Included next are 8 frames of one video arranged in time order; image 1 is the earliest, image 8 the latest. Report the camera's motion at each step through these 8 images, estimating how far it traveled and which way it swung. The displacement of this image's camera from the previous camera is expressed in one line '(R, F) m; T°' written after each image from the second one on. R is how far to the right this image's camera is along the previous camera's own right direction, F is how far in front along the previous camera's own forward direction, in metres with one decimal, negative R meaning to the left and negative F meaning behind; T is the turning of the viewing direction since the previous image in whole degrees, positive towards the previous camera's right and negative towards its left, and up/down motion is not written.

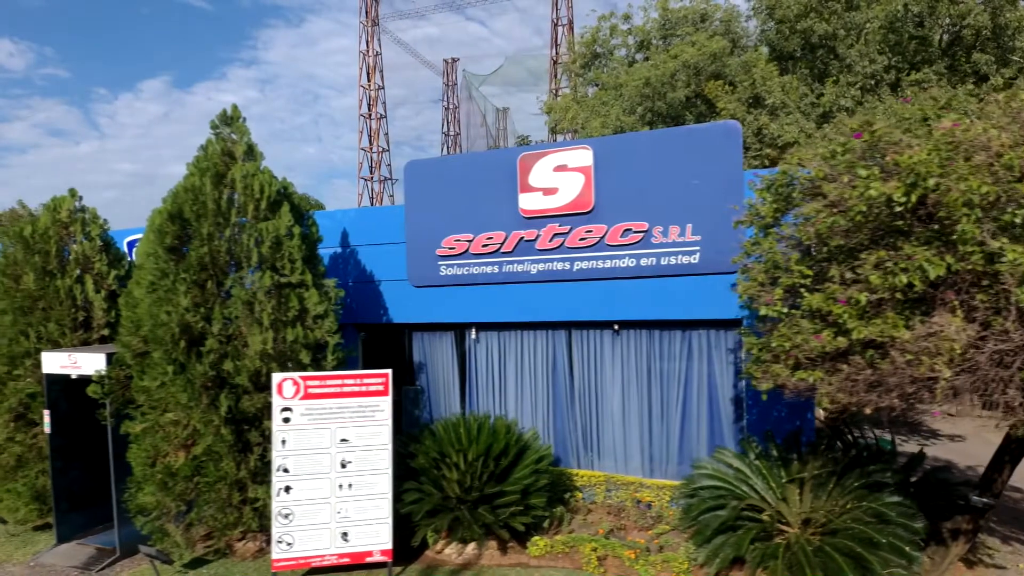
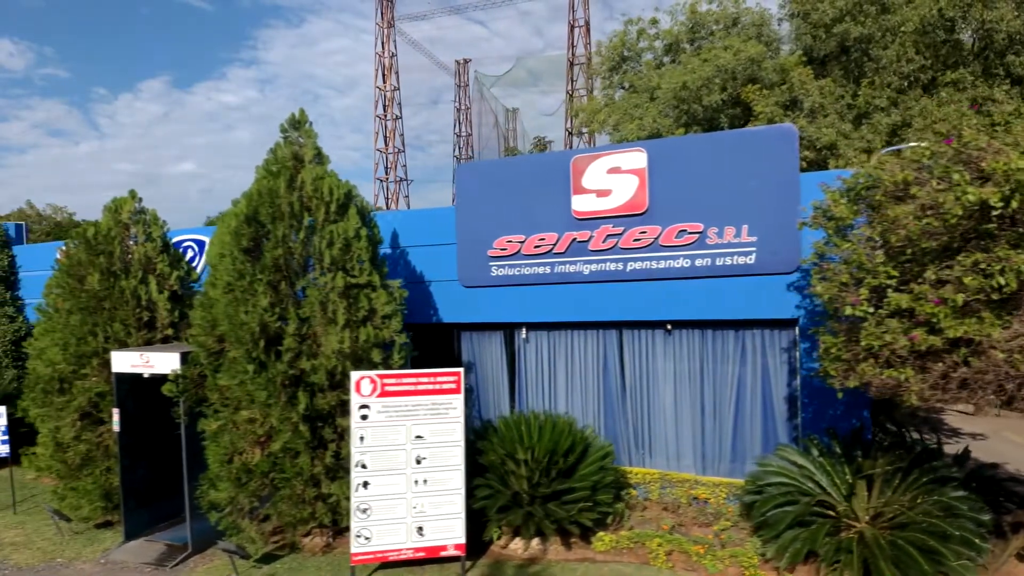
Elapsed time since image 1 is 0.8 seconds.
(-0.7, -0.1) m; 0°
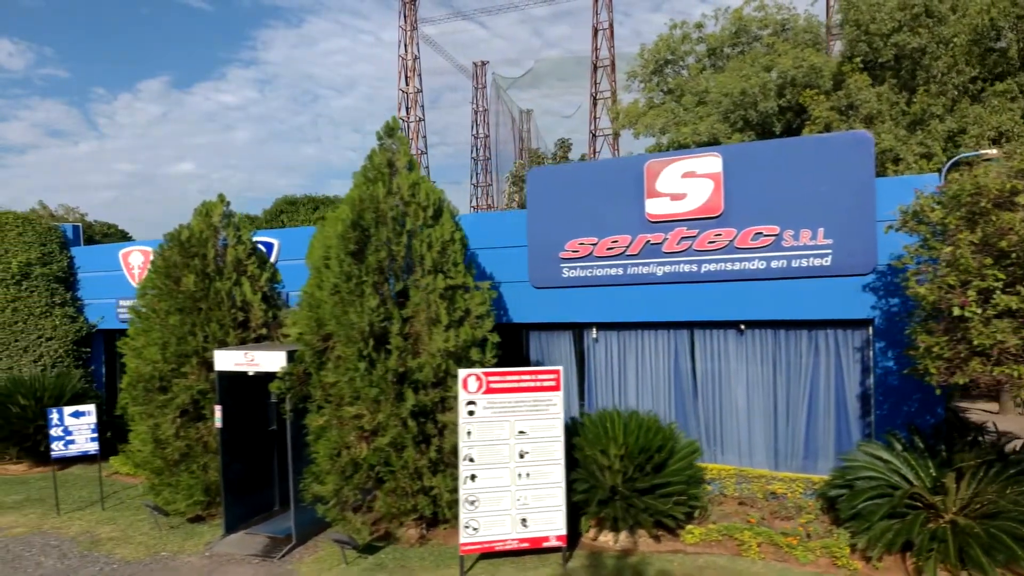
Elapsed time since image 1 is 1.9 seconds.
(-1.0, -0.2) m; 0°
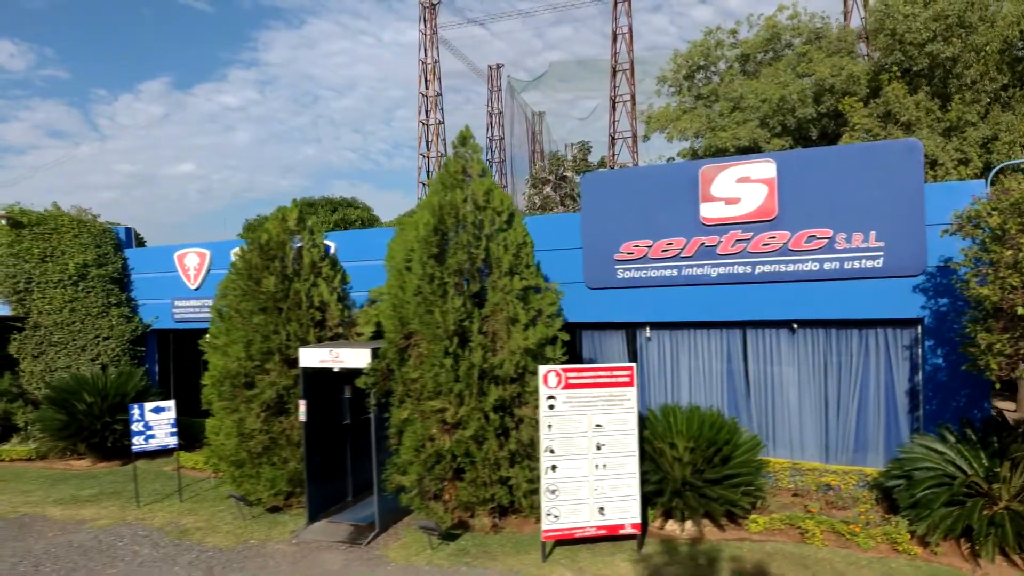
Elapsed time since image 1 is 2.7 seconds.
(-0.8, -0.4) m; 0°
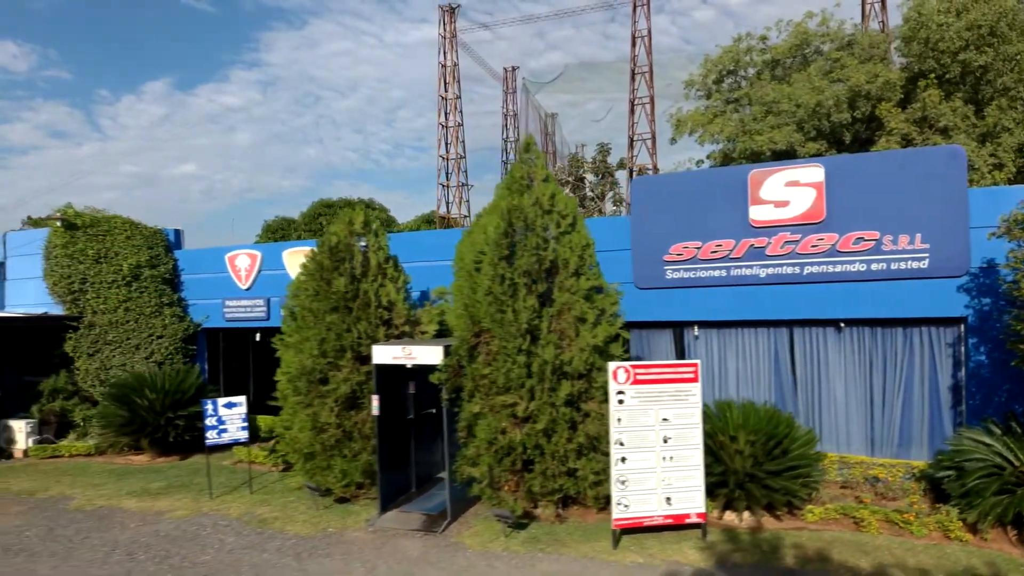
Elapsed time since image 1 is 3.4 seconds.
(-0.8, -0.3) m; 0°
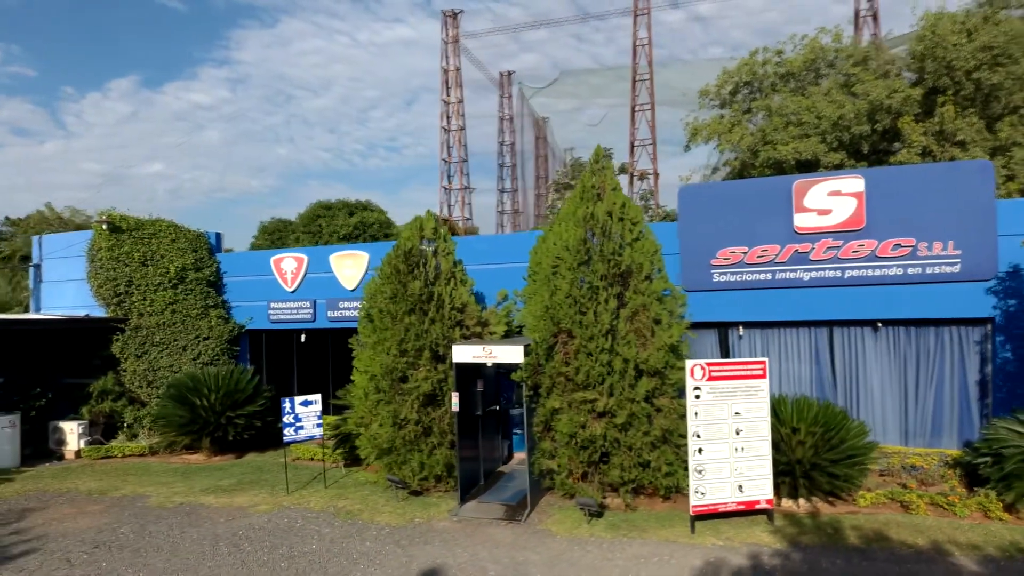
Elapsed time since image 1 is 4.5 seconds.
(-1.3, -0.5) m; +3°
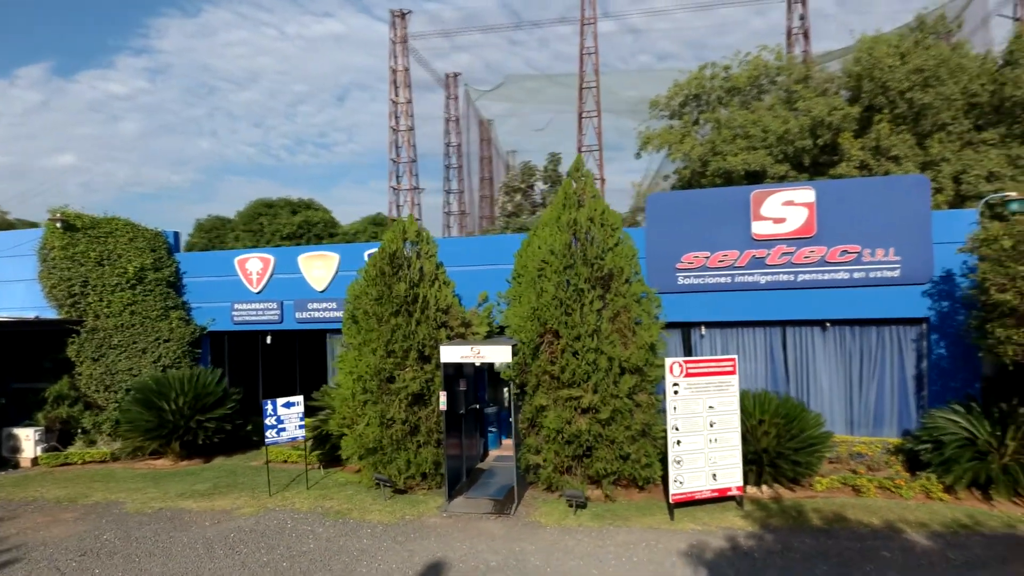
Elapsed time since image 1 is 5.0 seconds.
(-0.7, -0.3) m; +6°
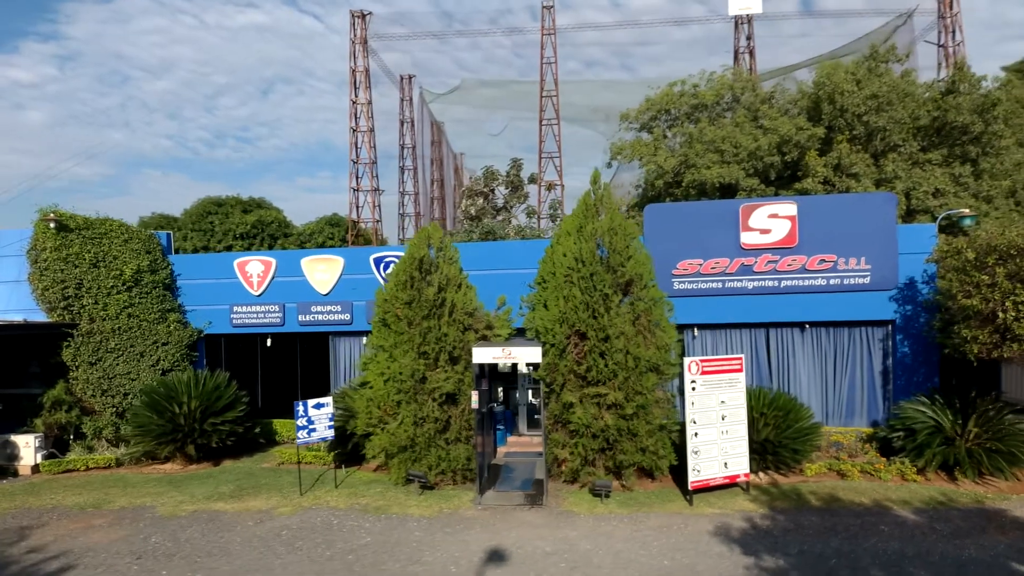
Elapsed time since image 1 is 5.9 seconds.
(-1.4, -0.5) m; +6°
